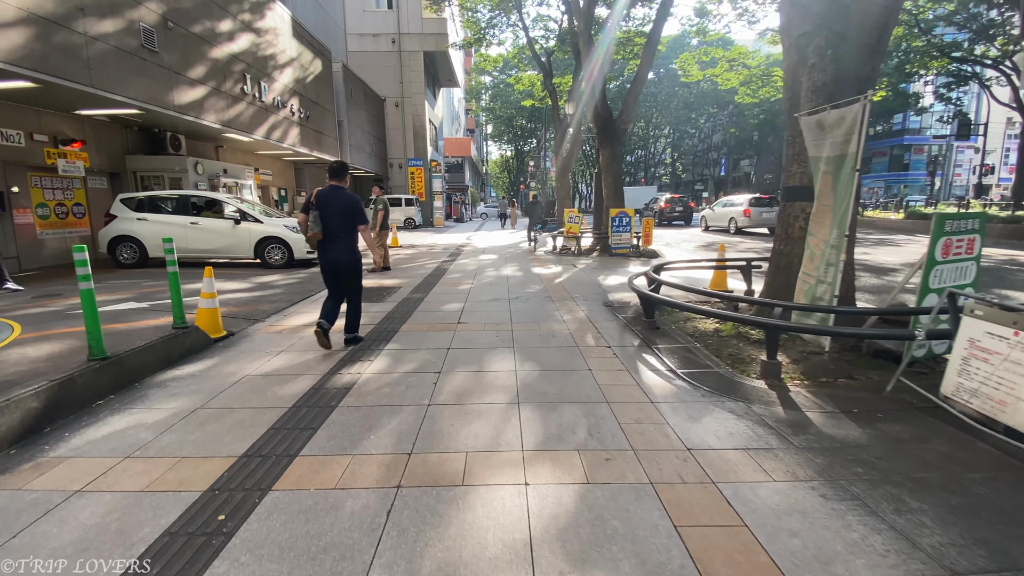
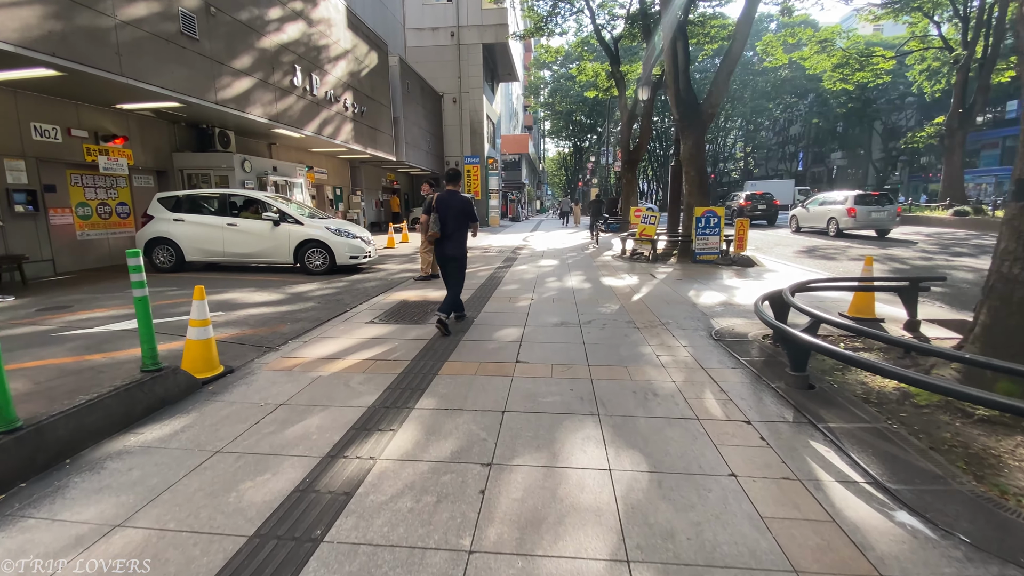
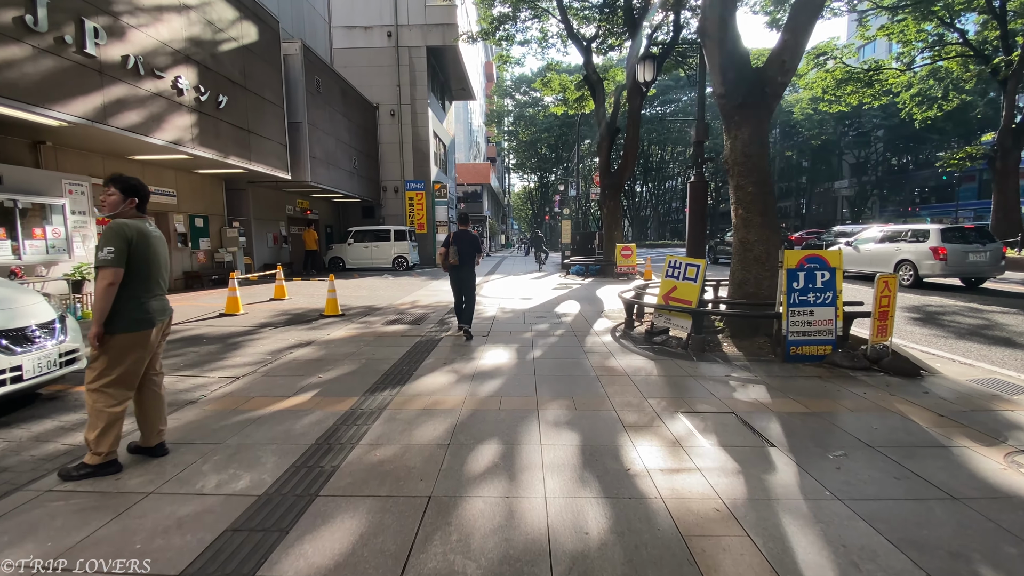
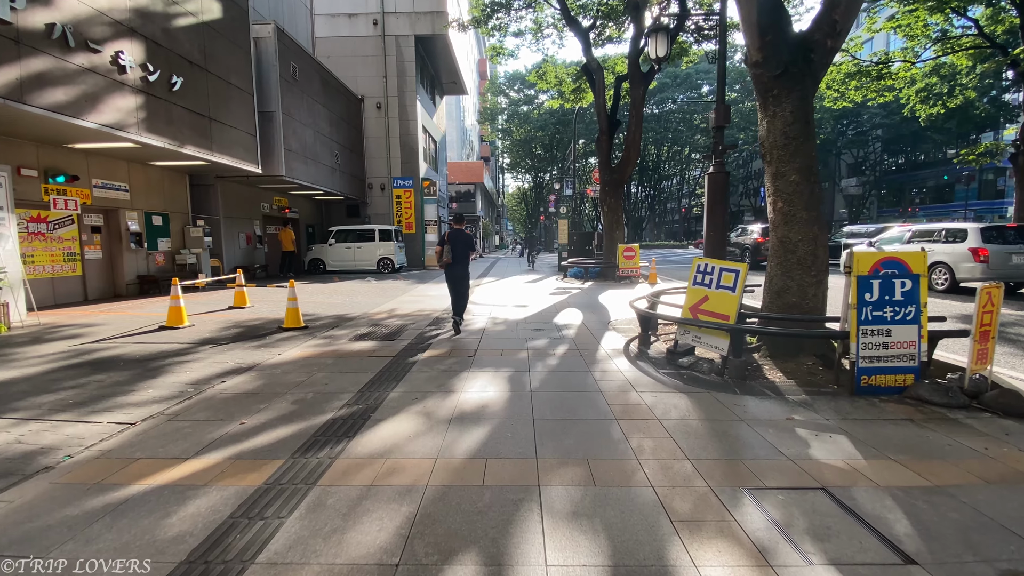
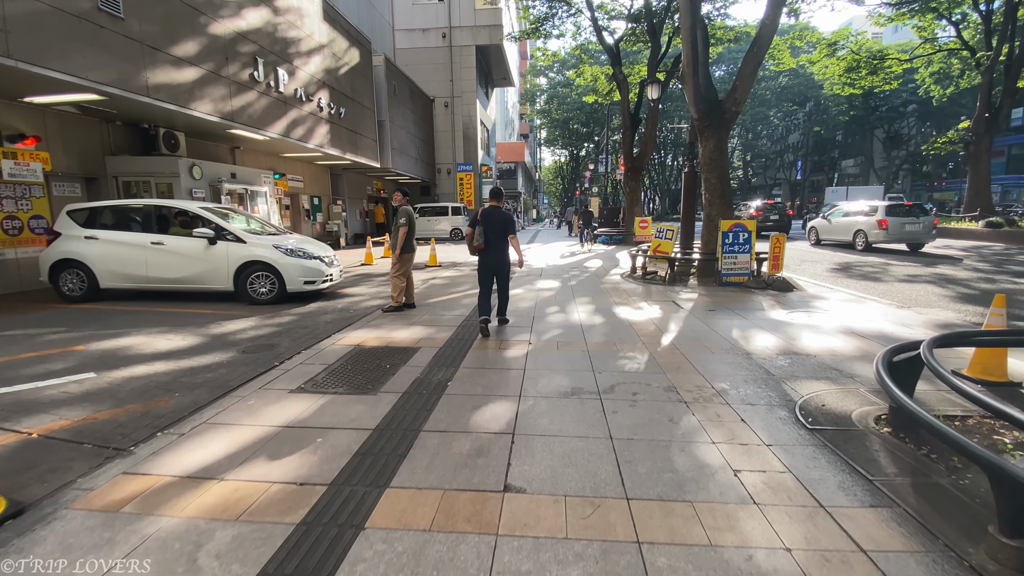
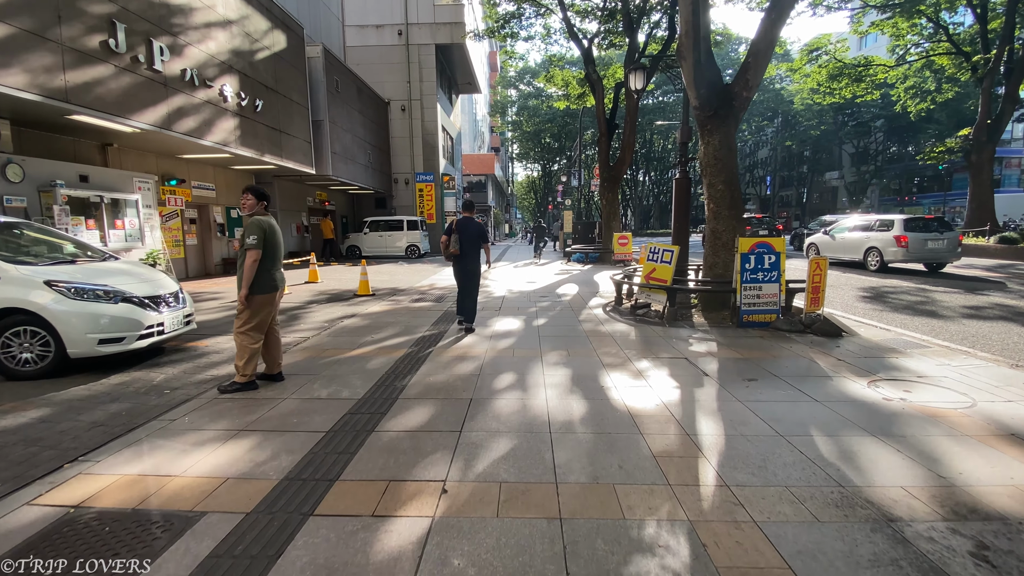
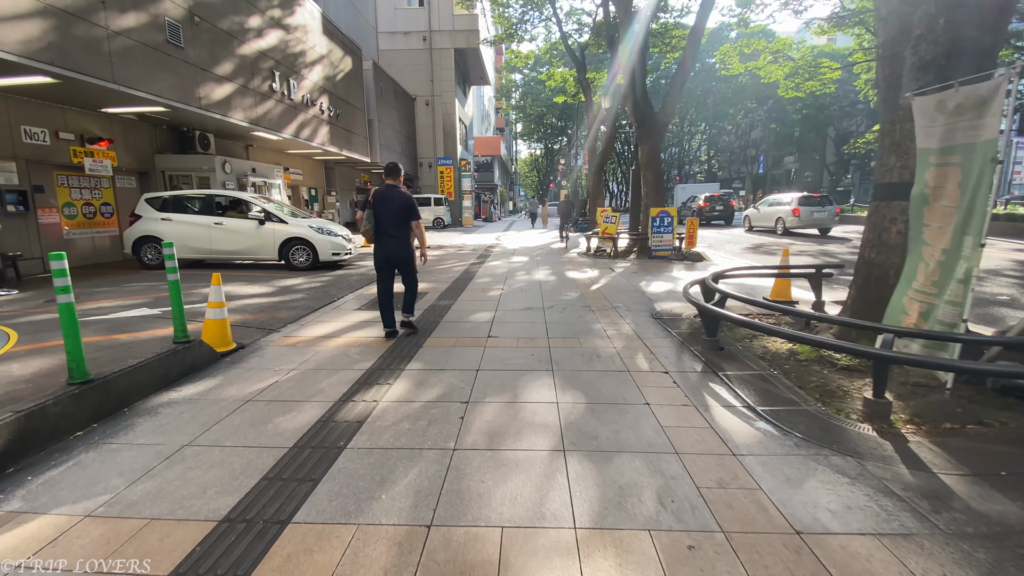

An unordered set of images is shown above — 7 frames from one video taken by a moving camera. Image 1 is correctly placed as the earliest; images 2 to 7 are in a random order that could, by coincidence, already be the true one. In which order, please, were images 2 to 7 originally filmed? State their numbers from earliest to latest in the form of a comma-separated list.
7, 2, 5, 6, 3, 4
